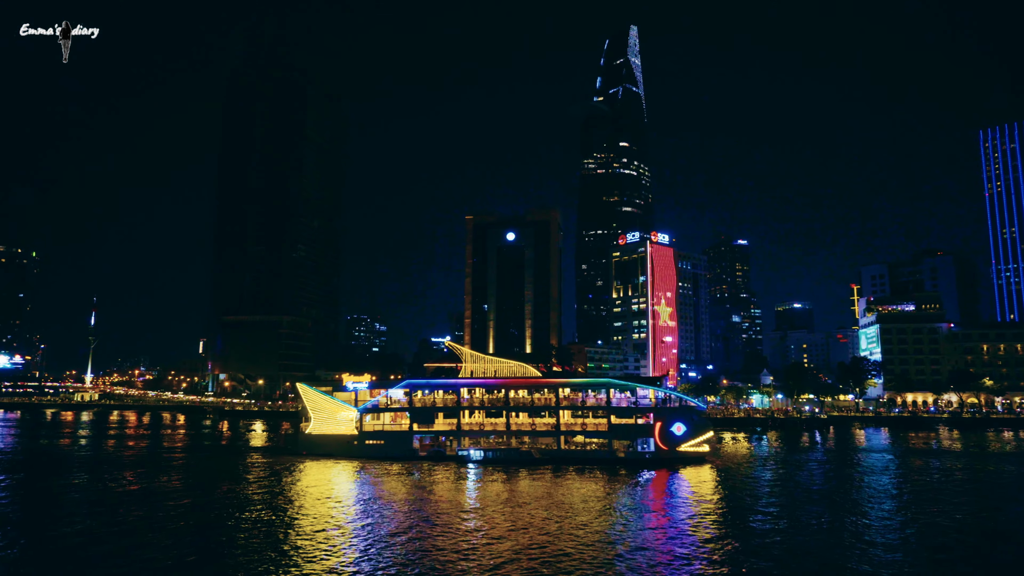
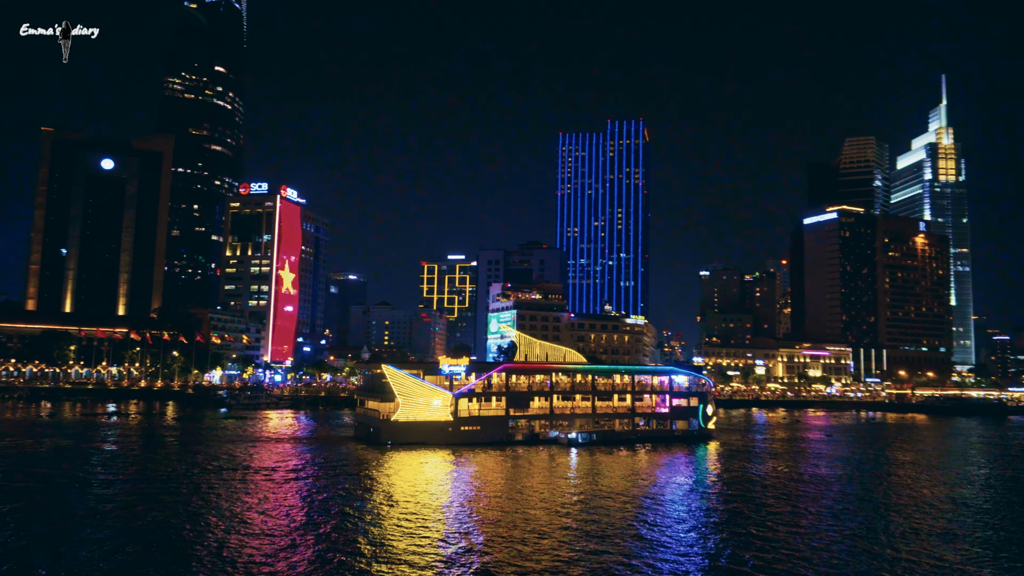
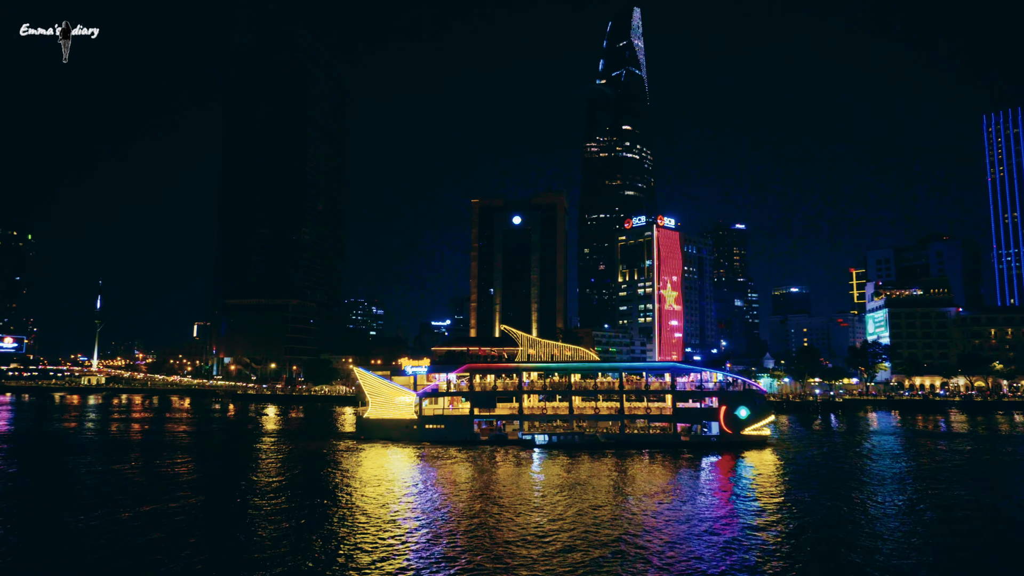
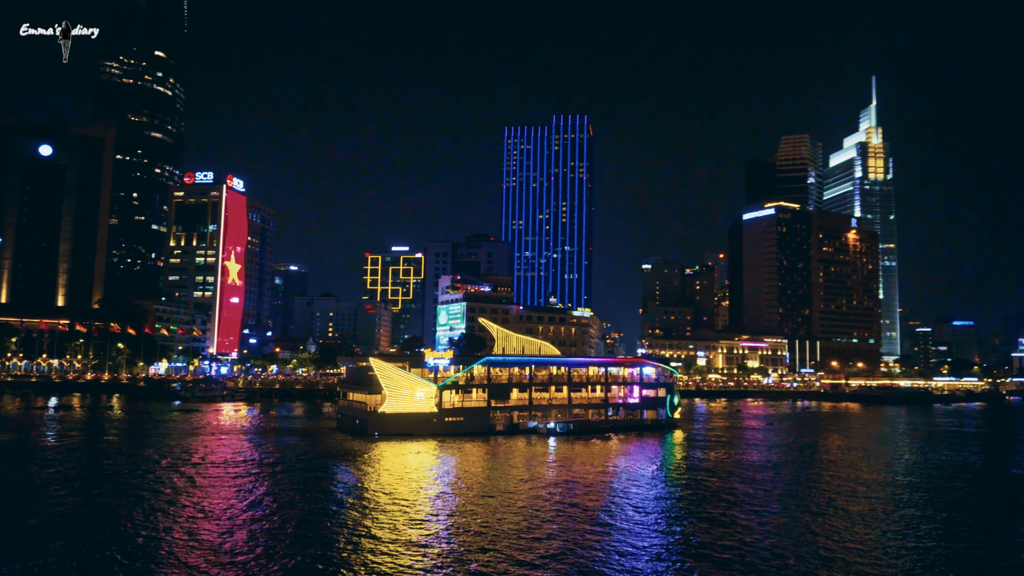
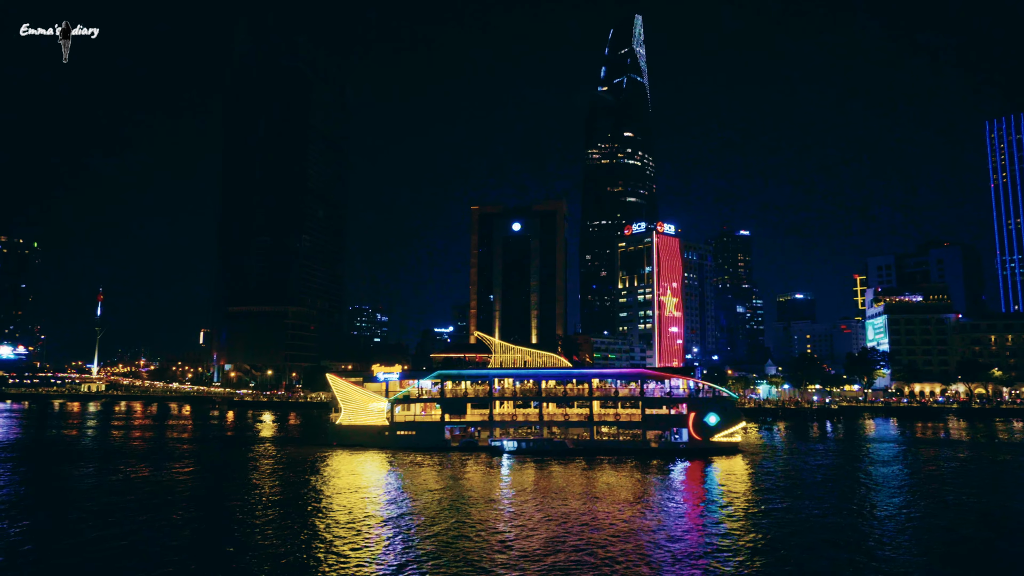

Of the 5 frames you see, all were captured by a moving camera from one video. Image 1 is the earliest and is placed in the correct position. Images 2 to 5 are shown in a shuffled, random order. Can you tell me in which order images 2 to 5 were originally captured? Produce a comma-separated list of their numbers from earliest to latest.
5, 3, 2, 4
